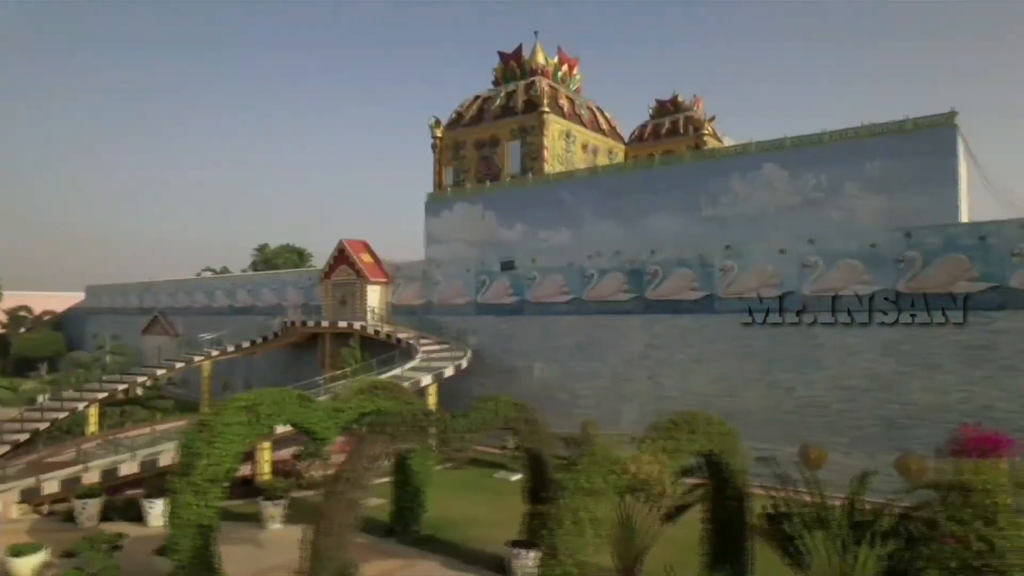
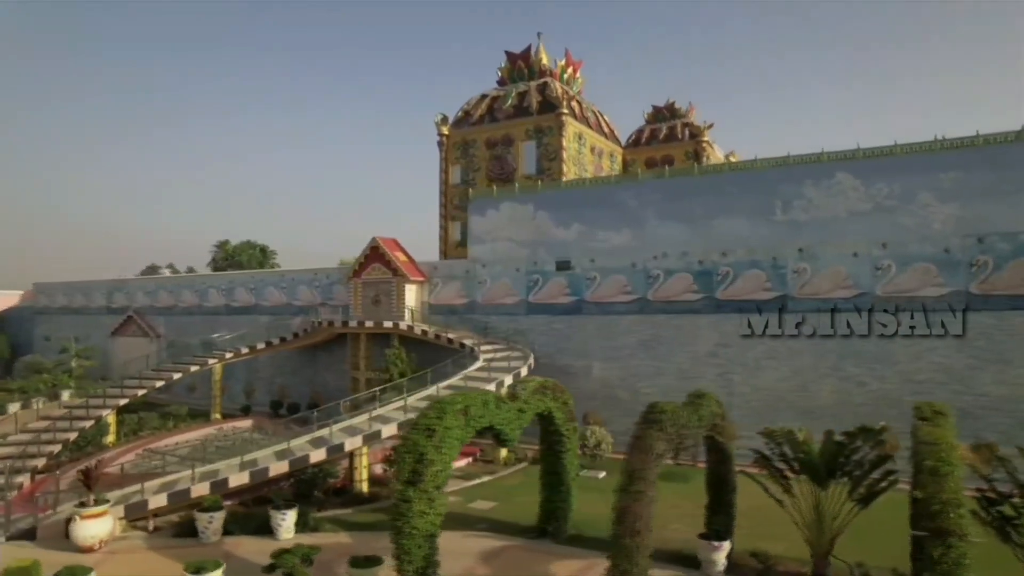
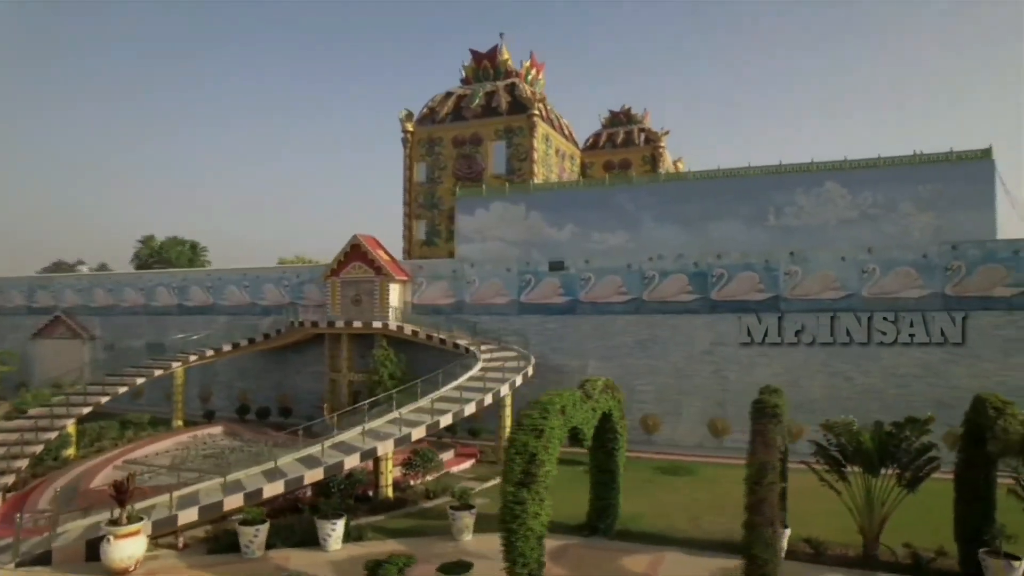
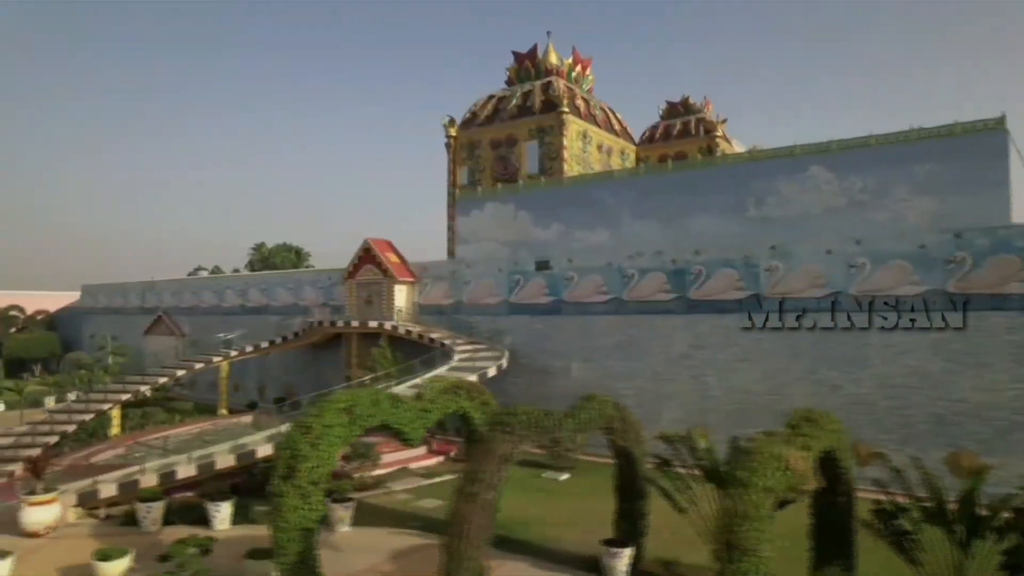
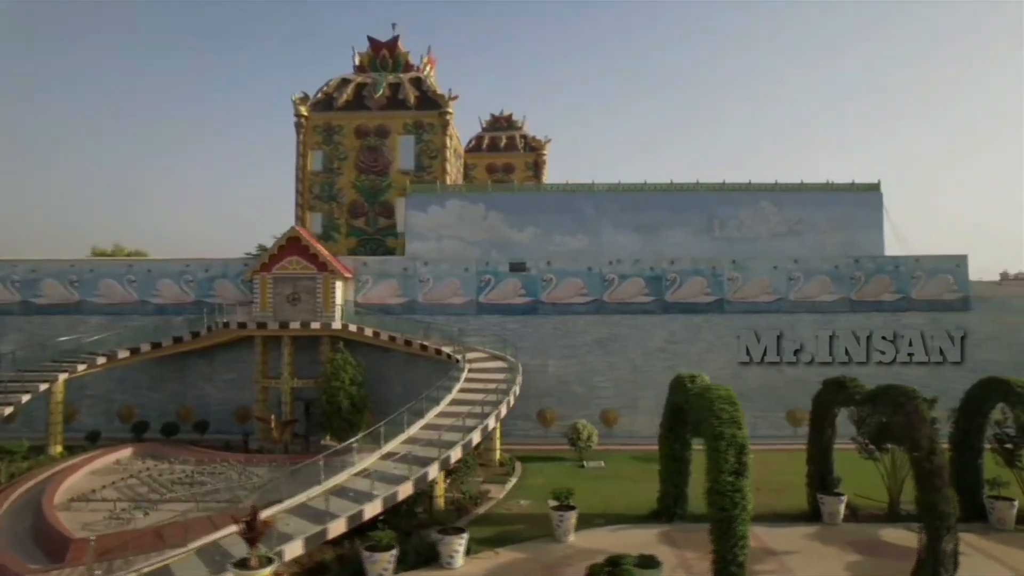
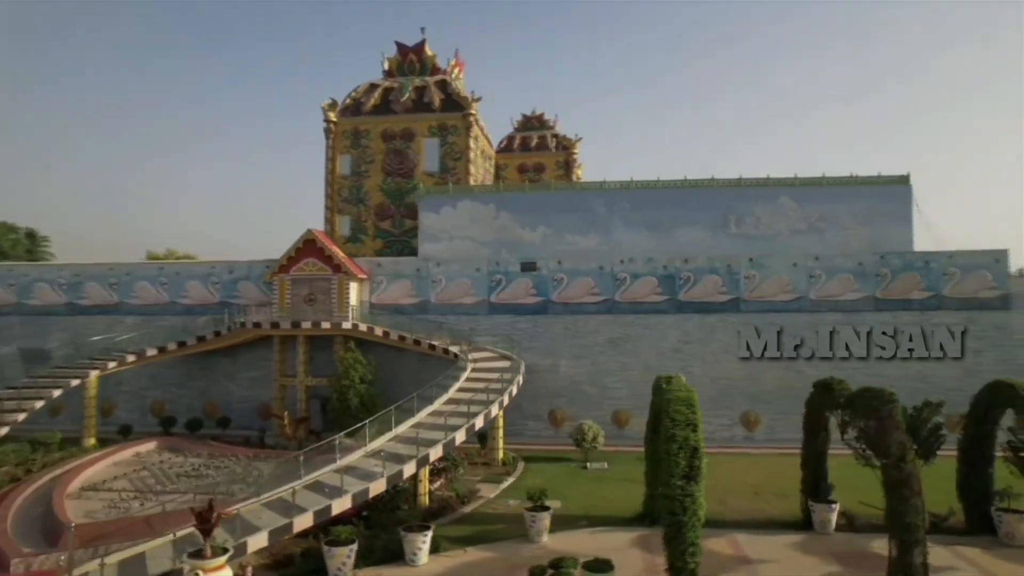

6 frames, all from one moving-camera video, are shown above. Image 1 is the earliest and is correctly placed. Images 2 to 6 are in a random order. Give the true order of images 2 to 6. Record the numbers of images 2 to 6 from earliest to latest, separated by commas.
4, 2, 3, 6, 5
